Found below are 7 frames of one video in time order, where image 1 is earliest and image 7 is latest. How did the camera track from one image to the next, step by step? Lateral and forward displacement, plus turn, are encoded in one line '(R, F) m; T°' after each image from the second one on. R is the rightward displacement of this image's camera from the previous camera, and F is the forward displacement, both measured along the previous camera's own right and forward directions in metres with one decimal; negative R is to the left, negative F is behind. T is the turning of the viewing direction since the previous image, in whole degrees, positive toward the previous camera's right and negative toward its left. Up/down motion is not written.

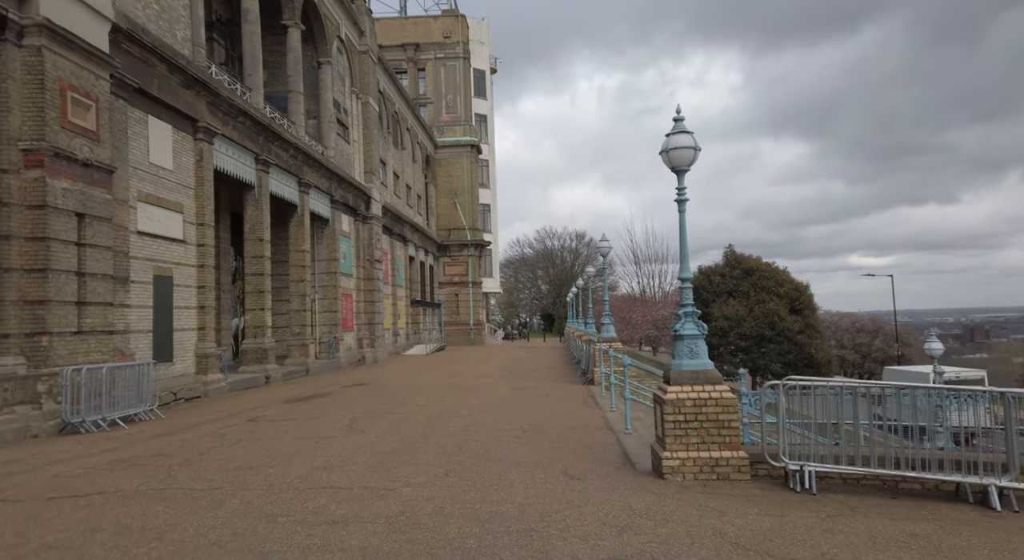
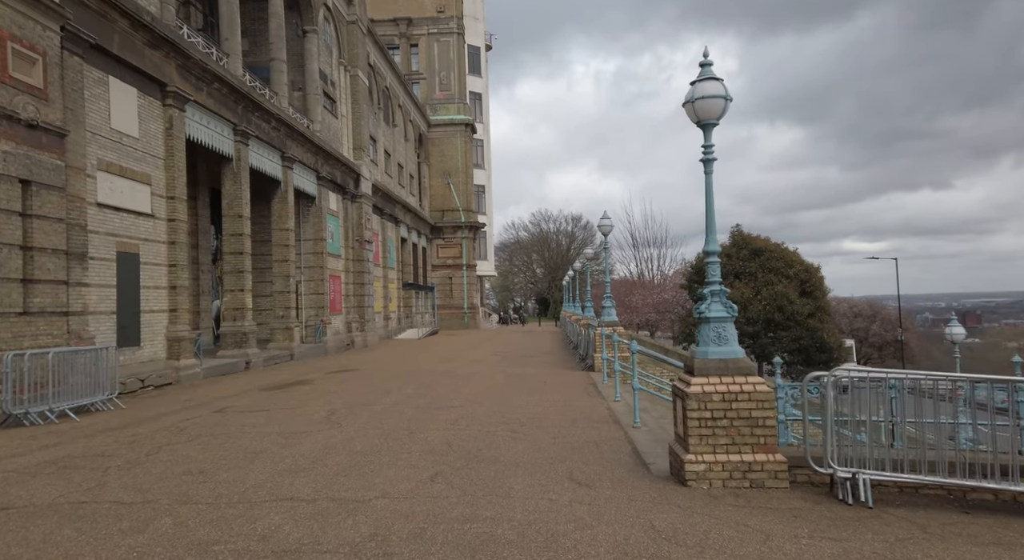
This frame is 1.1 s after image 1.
(0.0, +1.1) m; 0°
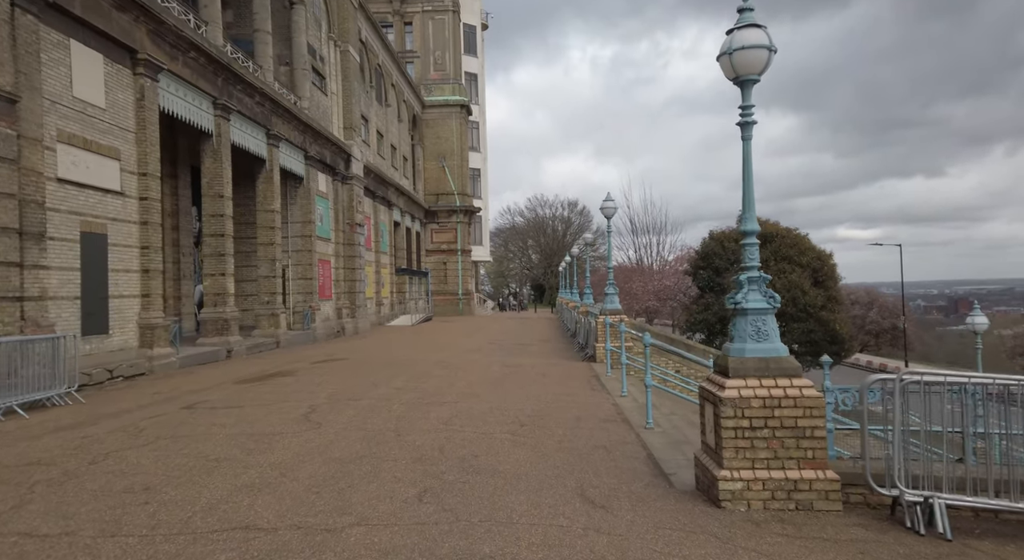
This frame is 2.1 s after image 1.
(-0.1, +0.9) m; 0°
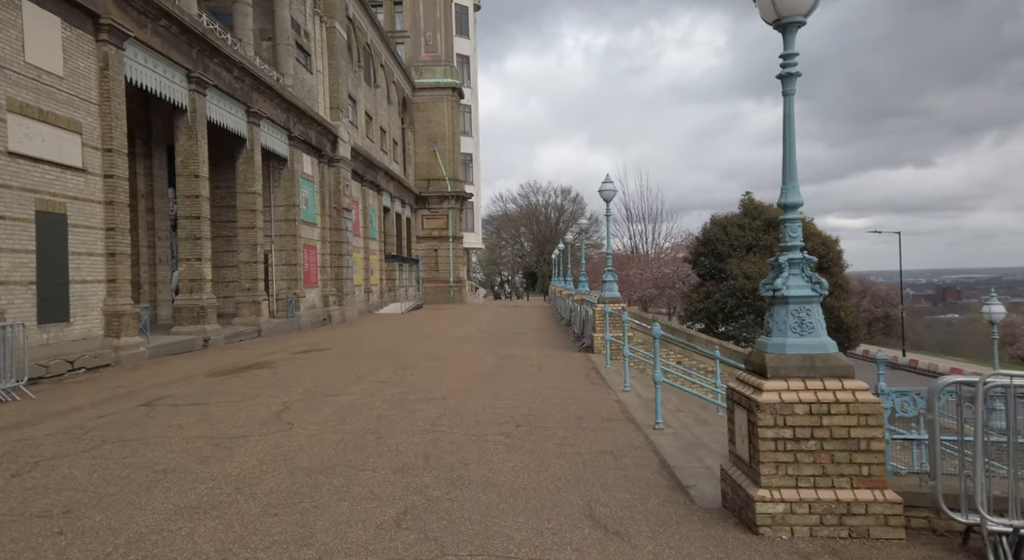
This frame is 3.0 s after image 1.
(0.0, +0.8) m; +1°
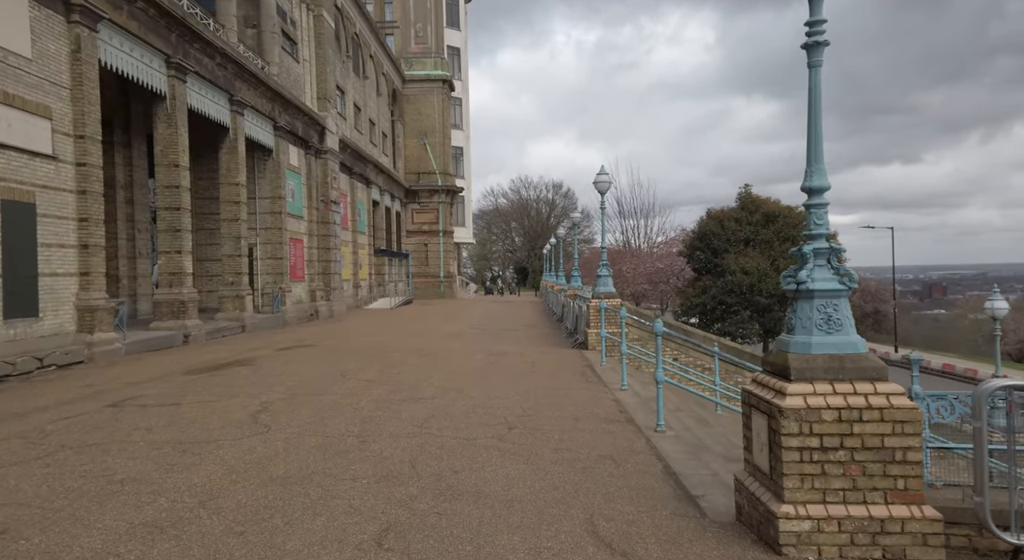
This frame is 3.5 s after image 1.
(0.0, +0.5) m; +1°
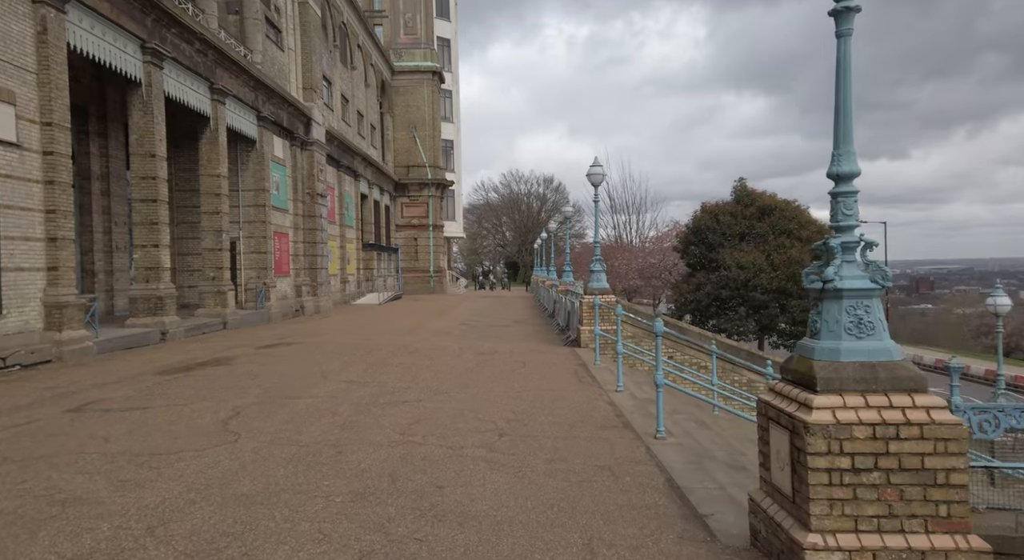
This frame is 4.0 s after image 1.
(0.0, +0.5) m; +1°
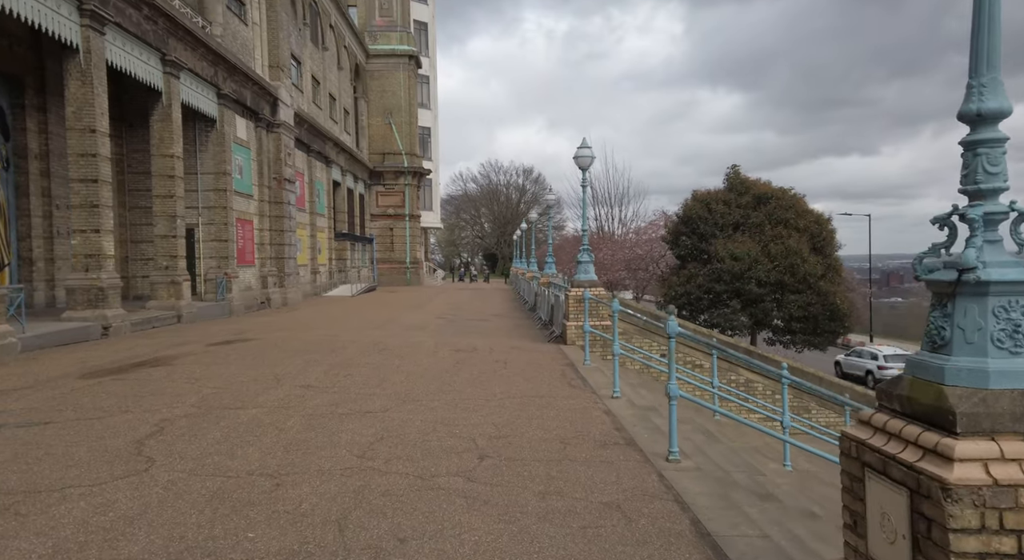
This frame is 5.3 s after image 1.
(0.0, +1.2) m; +2°
